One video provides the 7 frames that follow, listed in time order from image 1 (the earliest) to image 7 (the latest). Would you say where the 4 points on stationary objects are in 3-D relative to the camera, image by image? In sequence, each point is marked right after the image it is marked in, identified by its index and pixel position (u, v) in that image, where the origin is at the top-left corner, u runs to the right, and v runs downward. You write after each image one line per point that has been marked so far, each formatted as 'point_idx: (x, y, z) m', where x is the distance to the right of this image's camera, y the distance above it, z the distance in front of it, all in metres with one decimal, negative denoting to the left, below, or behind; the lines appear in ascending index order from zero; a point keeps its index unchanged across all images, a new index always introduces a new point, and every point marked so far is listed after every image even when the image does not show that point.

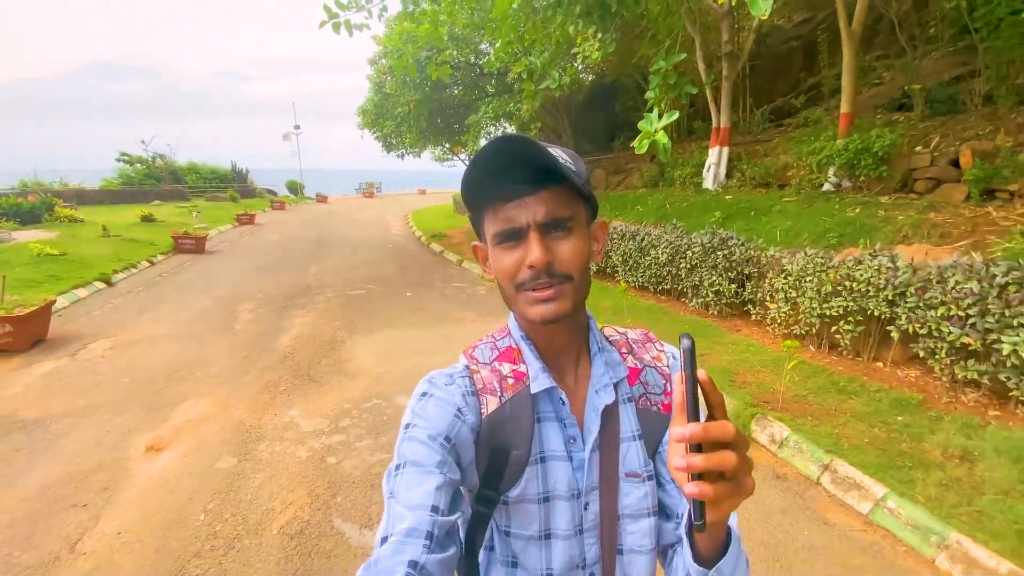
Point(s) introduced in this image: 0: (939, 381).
0: (+3.4, -0.7, +4.0) m
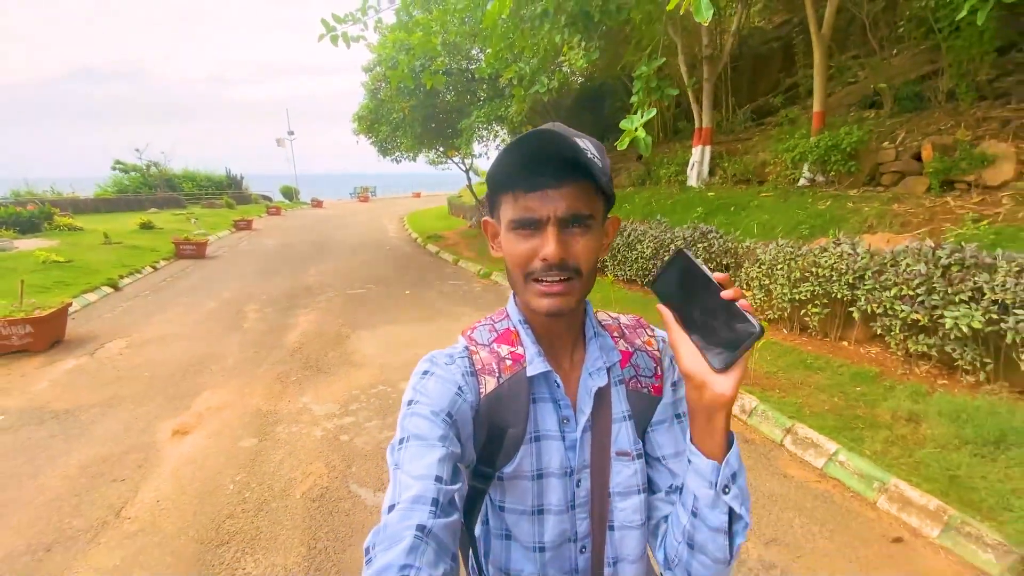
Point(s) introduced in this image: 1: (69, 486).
0: (+3.4, -0.6, +4.3) m
1: (-3.1, -1.4, +3.4) m
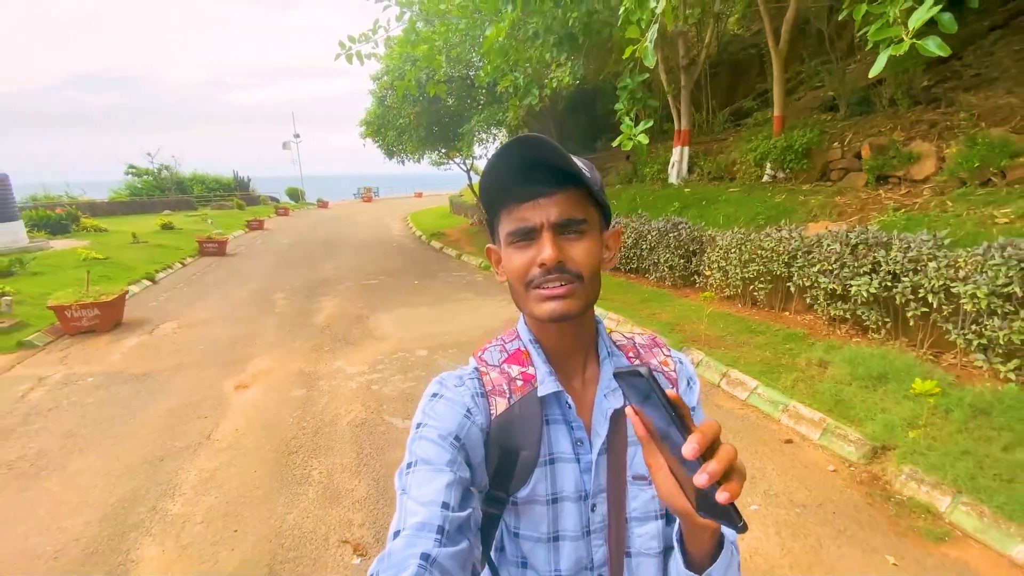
0: (+3.4, -0.3, +5.3) m
1: (-3.2, -1.2, +4.4) m
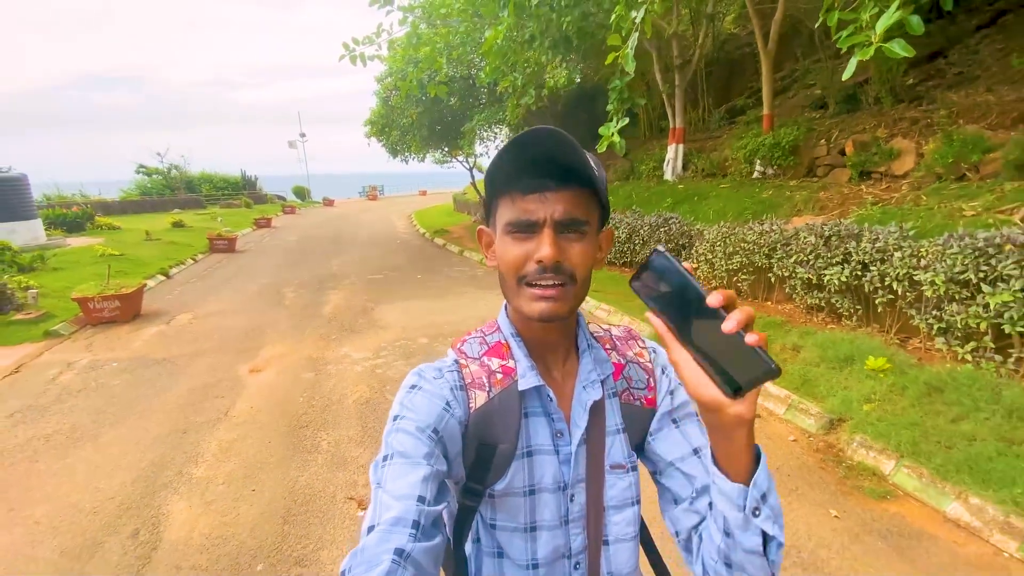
0: (+3.3, -0.2, +5.6) m
1: (-3.2, -1.1, +4.8) m
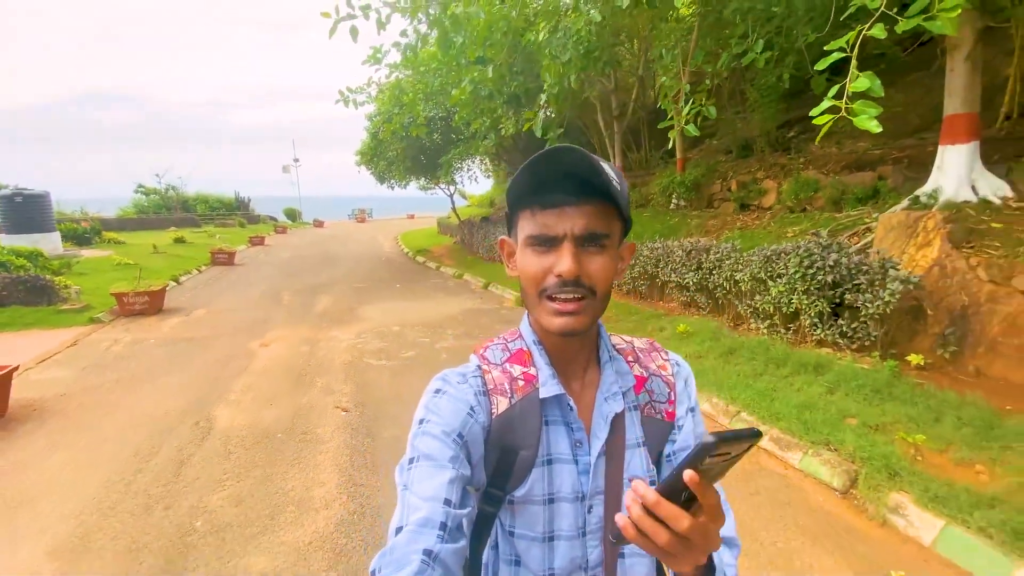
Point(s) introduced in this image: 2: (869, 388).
0: (+2.5, -0.2, +7.4) m
1: (-4.0, -1.0, +6.4) m
2: (+3.2, -0.9, +4.4) m
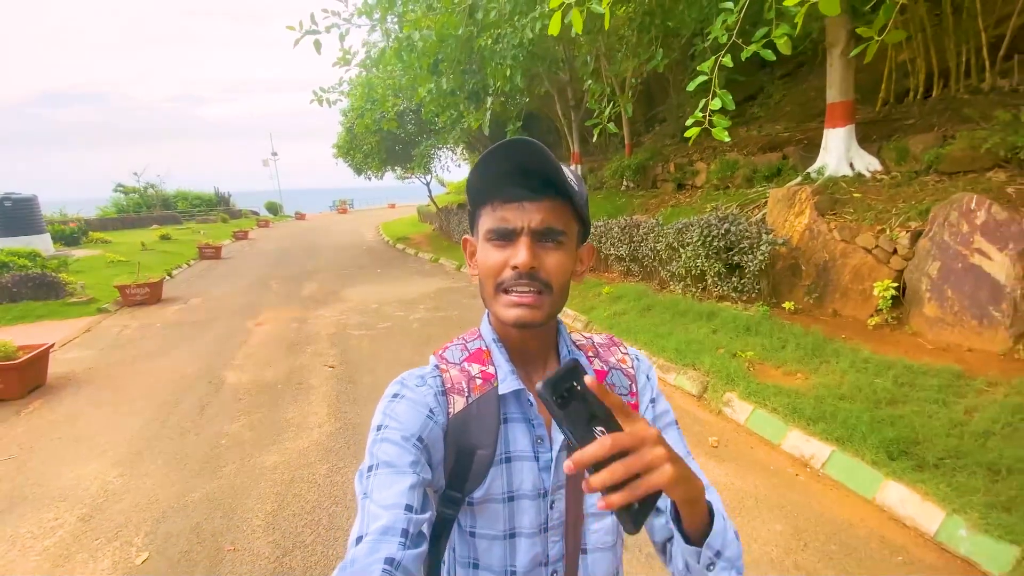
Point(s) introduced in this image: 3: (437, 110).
0: (+1.9, +0.3, +8.6) m
1: (-4.6, -0.8, +7.4) m
2: (+2.7, -0.5, +5.6) m
3: (-1.8, +4.3, +11.8) m
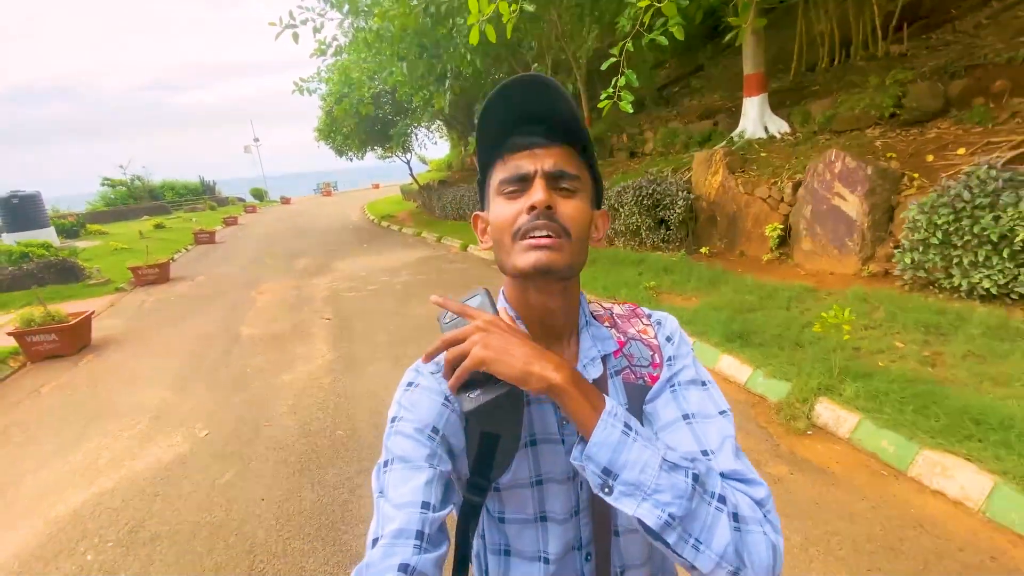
0: (+1.3, +1.1, +9.8) m
1: (-5.1, -0.3, +8.6) m
2: (+2.1, +0.3, +6.9) m
3: (-2.7, +5.1, +12.7) m
